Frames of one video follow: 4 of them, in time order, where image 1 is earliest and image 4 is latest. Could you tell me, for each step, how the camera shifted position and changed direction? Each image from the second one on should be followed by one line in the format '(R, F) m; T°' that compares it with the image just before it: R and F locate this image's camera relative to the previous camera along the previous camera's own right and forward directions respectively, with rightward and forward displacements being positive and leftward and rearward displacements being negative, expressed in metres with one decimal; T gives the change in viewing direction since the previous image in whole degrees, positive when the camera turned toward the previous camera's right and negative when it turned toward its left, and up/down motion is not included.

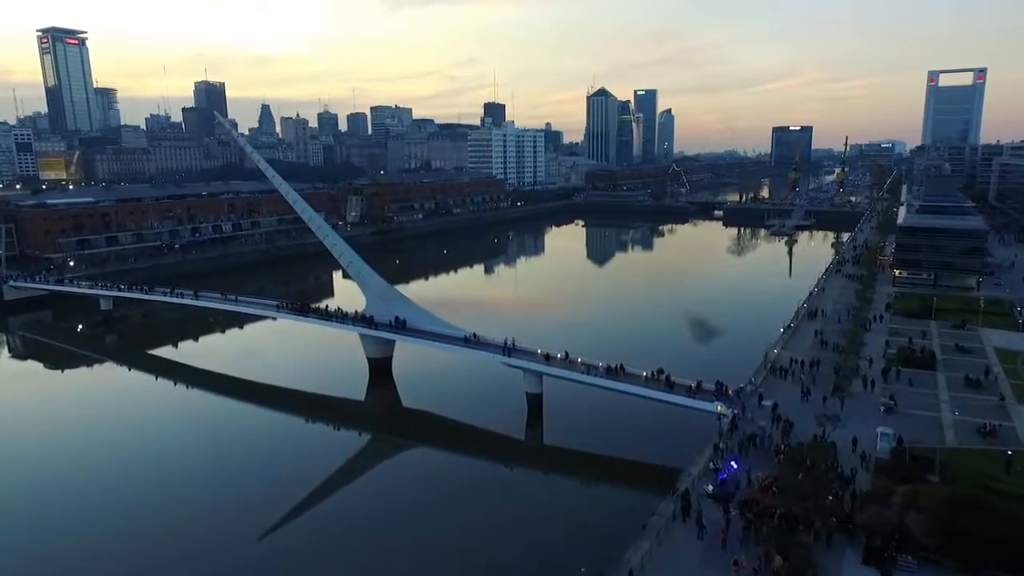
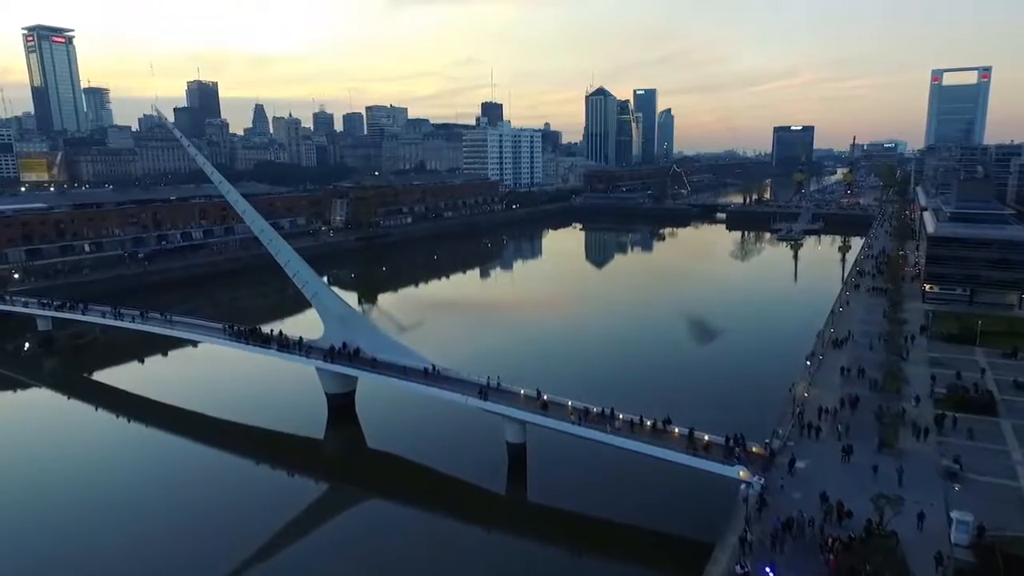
(+0.4, +2.6) m; 0°
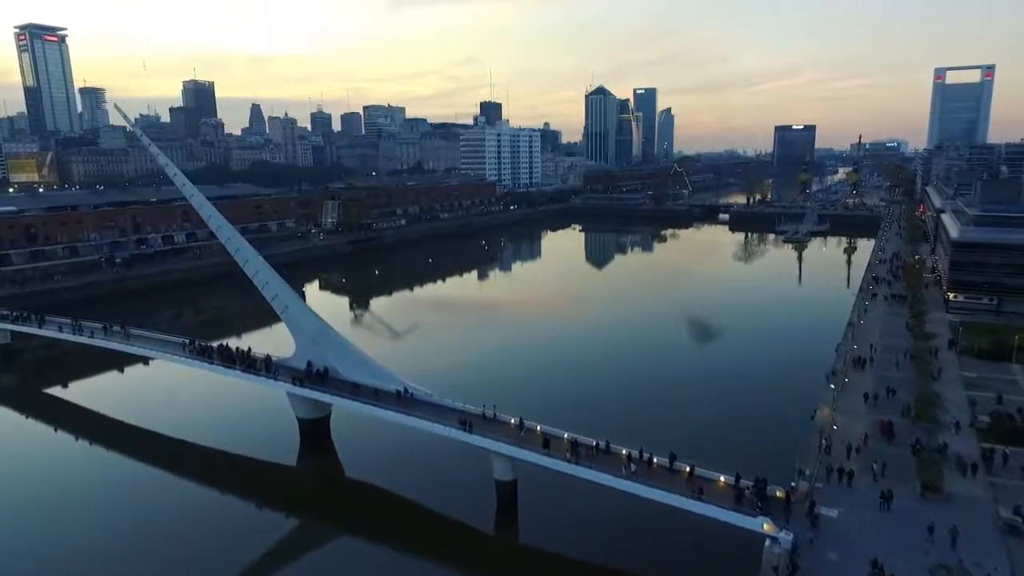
(+0.2, +1.5) m; 0°
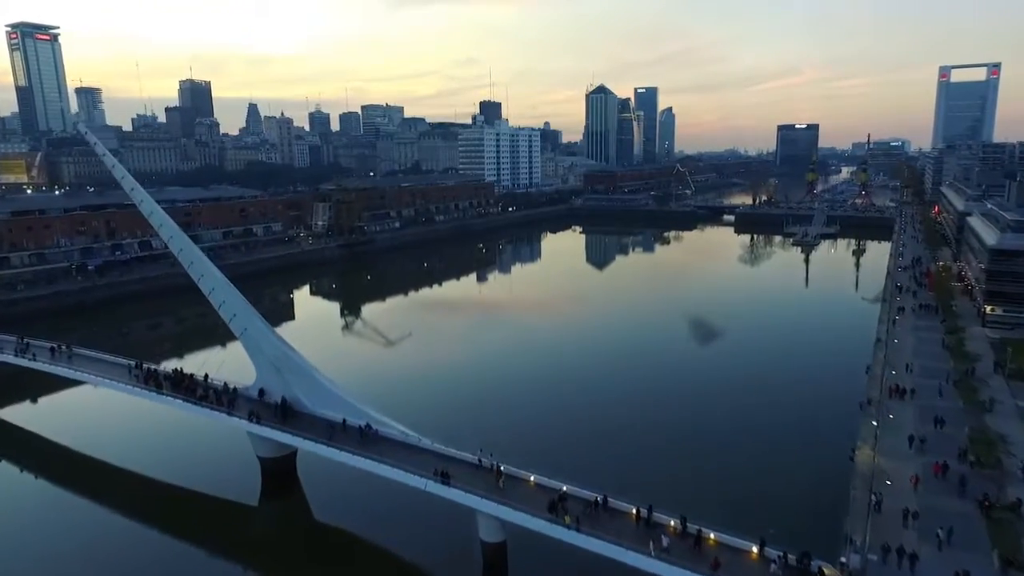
(+0.2, +1.8) m; 0°
